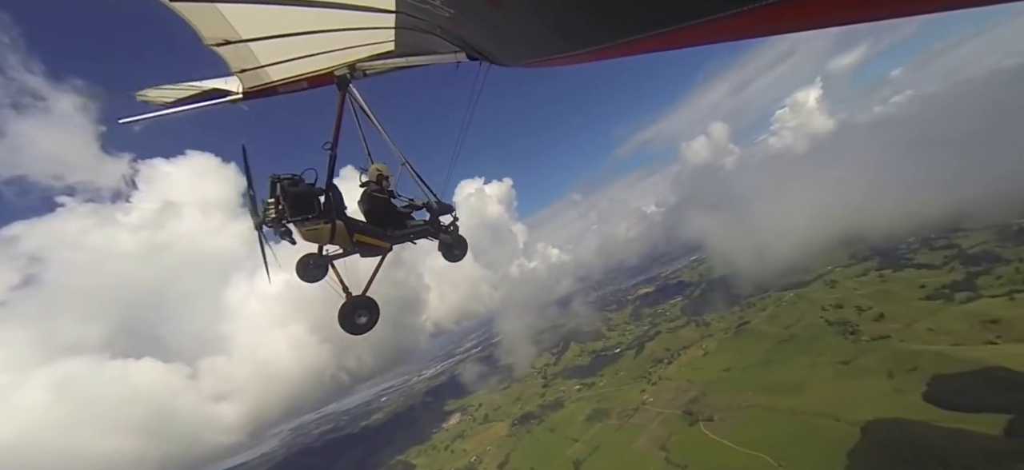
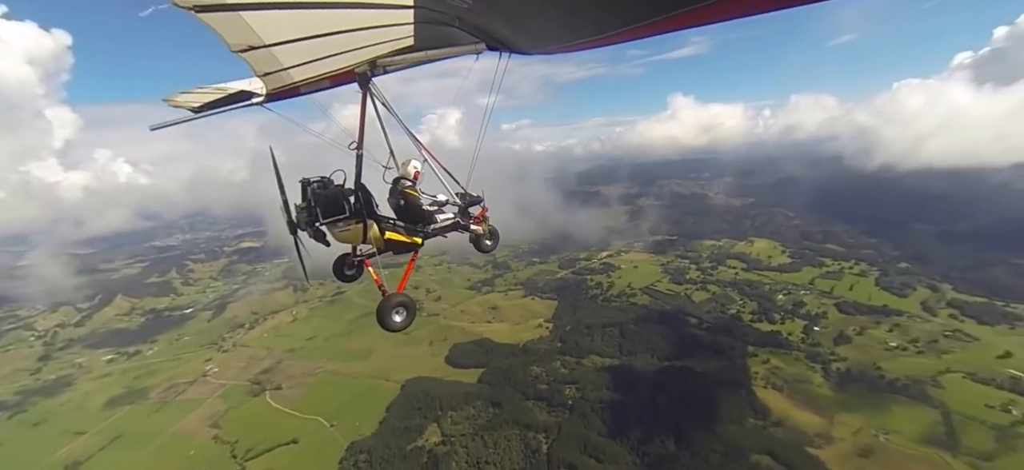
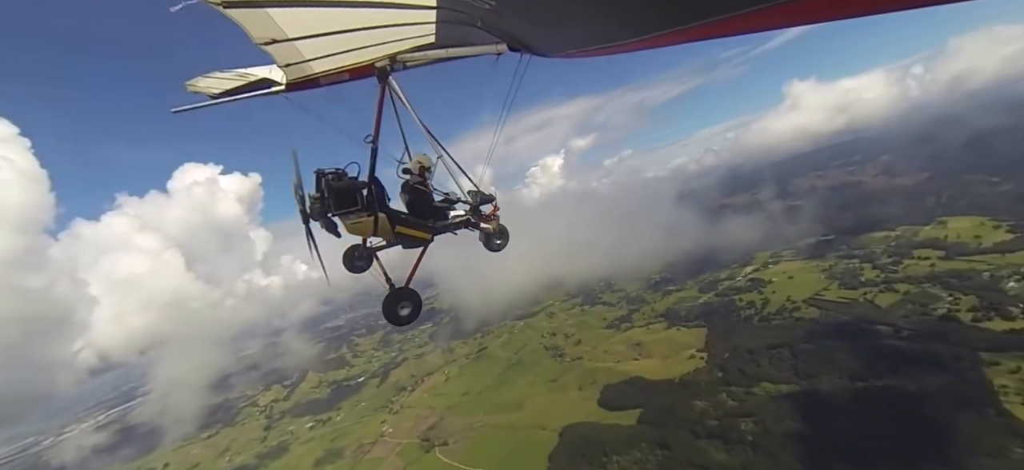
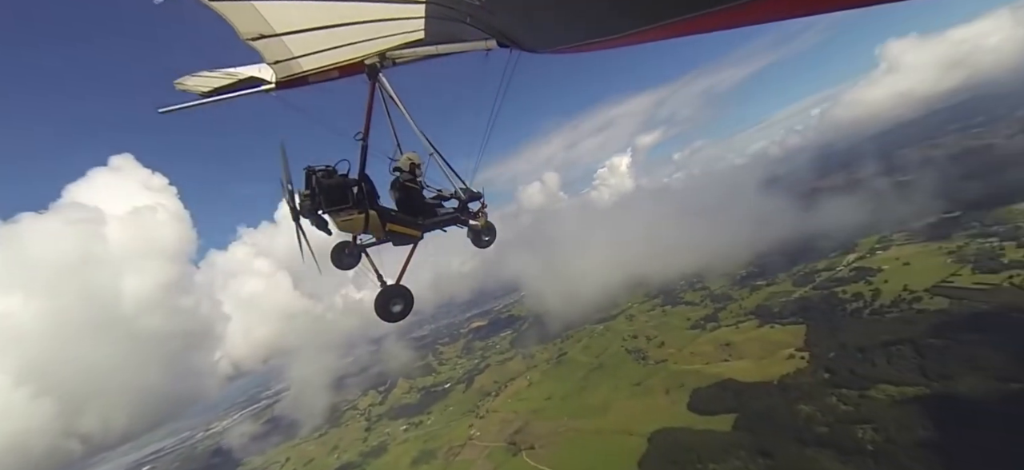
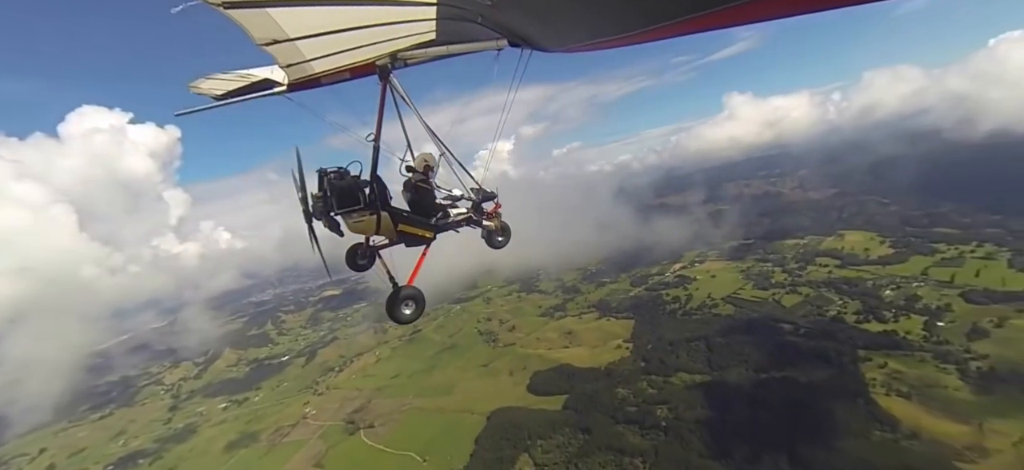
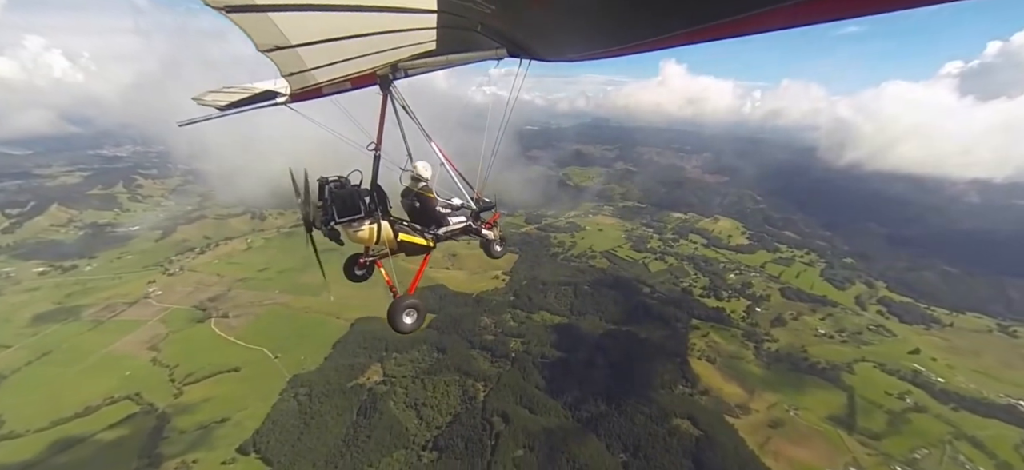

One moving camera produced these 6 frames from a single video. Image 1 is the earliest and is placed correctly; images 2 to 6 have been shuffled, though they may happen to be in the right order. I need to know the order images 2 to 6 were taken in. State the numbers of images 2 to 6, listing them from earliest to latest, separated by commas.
4, 3, 5, 2, 6
